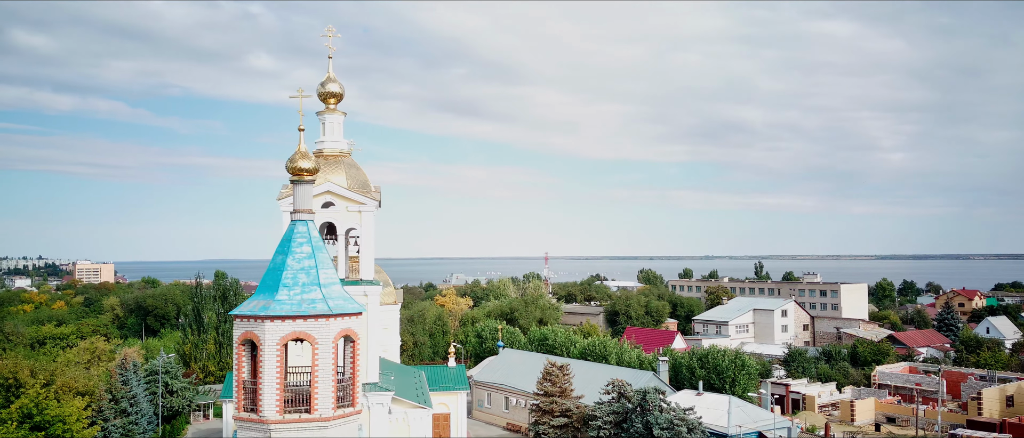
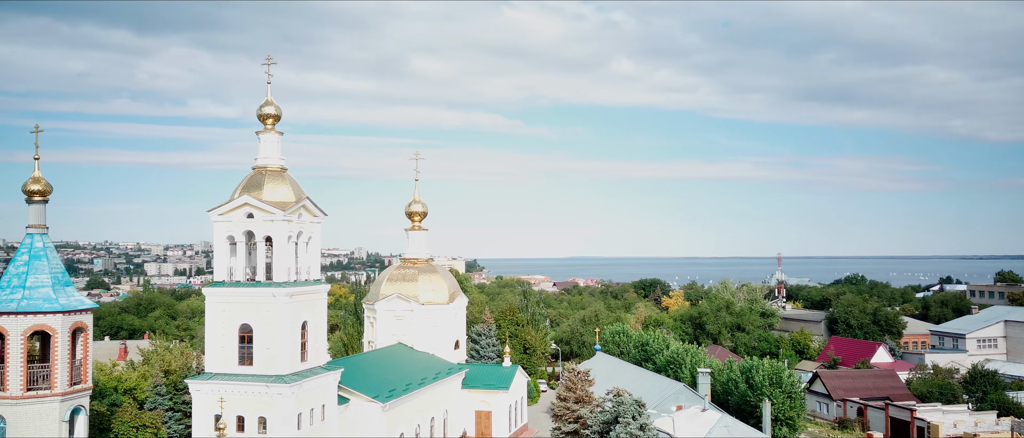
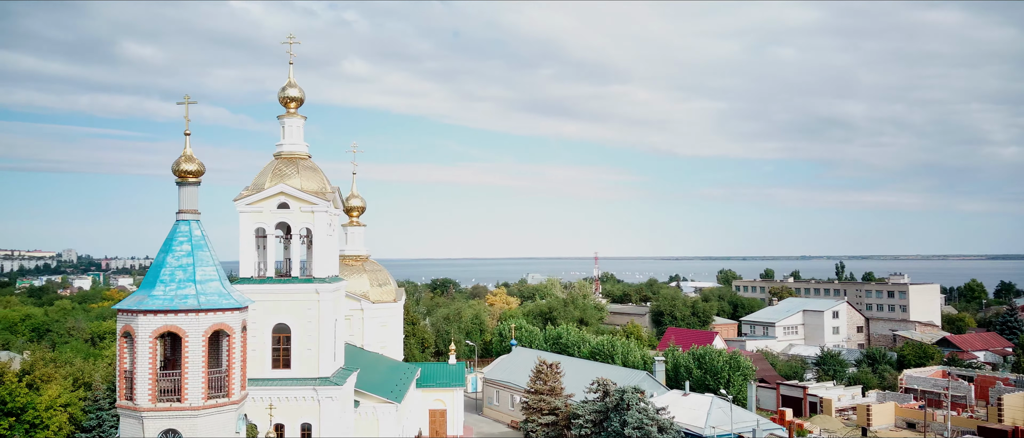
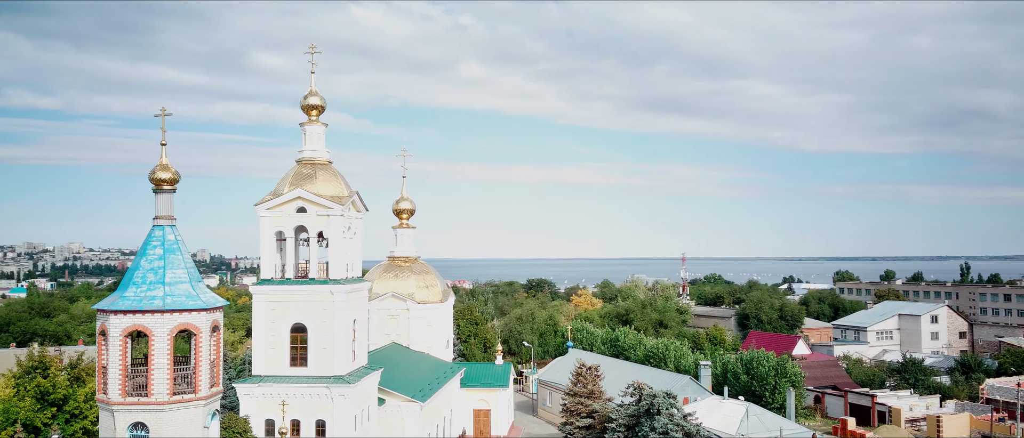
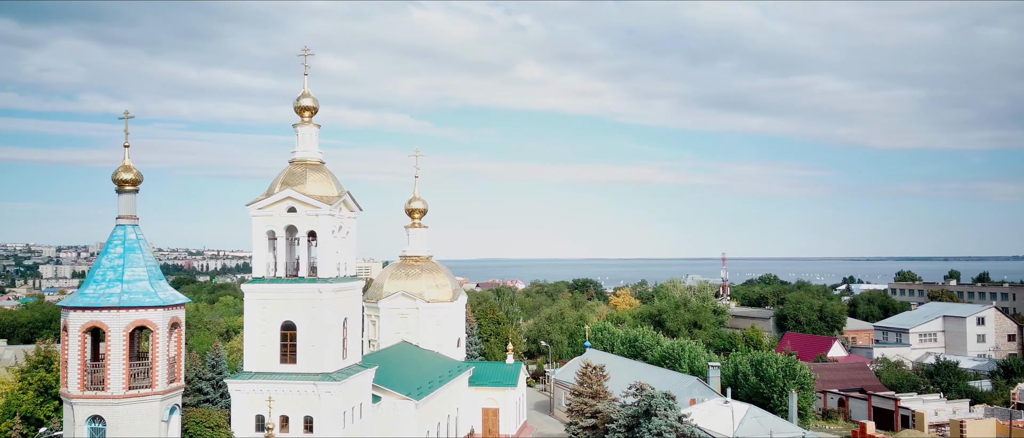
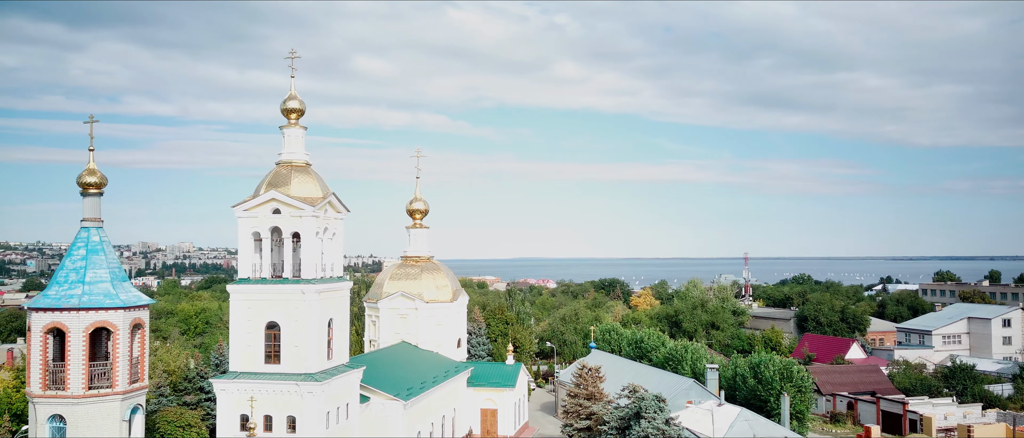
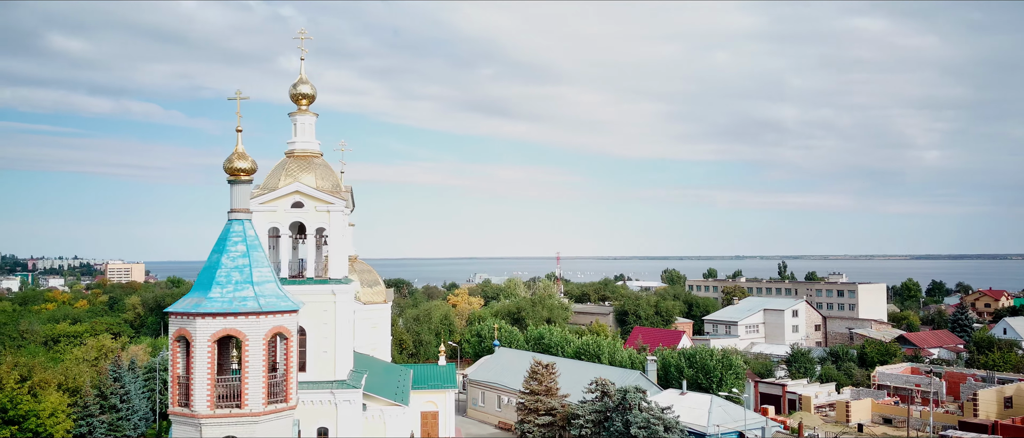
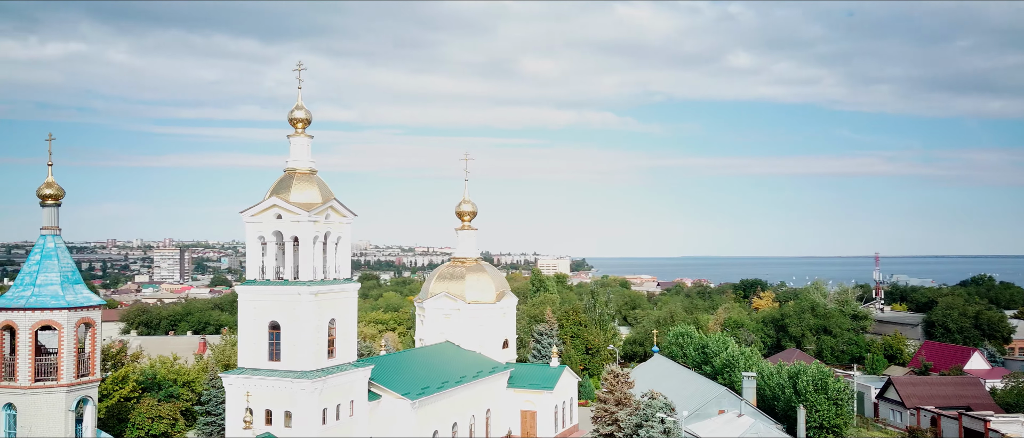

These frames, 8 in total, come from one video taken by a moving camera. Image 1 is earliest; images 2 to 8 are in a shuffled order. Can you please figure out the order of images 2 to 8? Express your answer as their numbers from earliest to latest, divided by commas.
7, 3, 4, 5, 6, 2, 8
